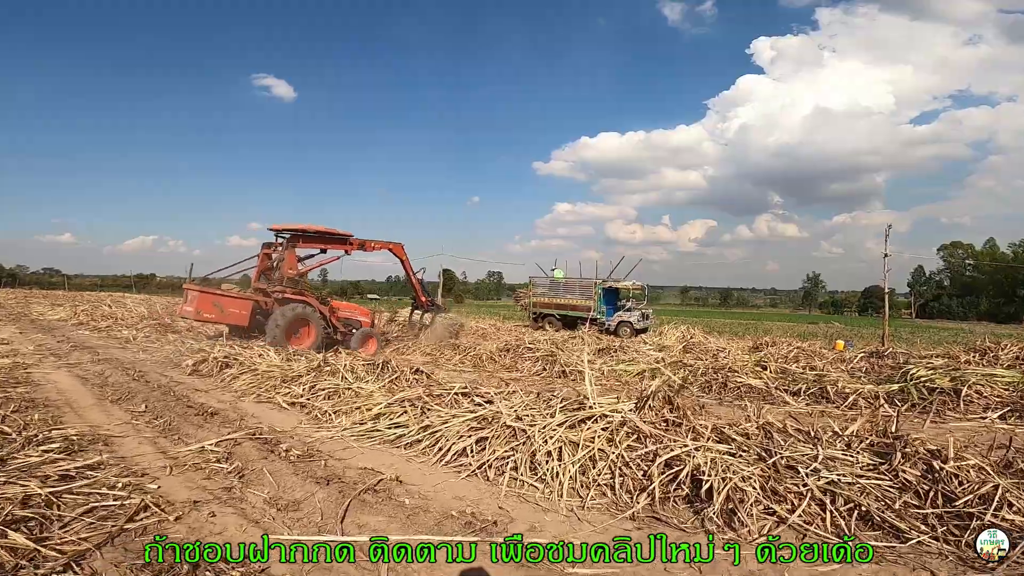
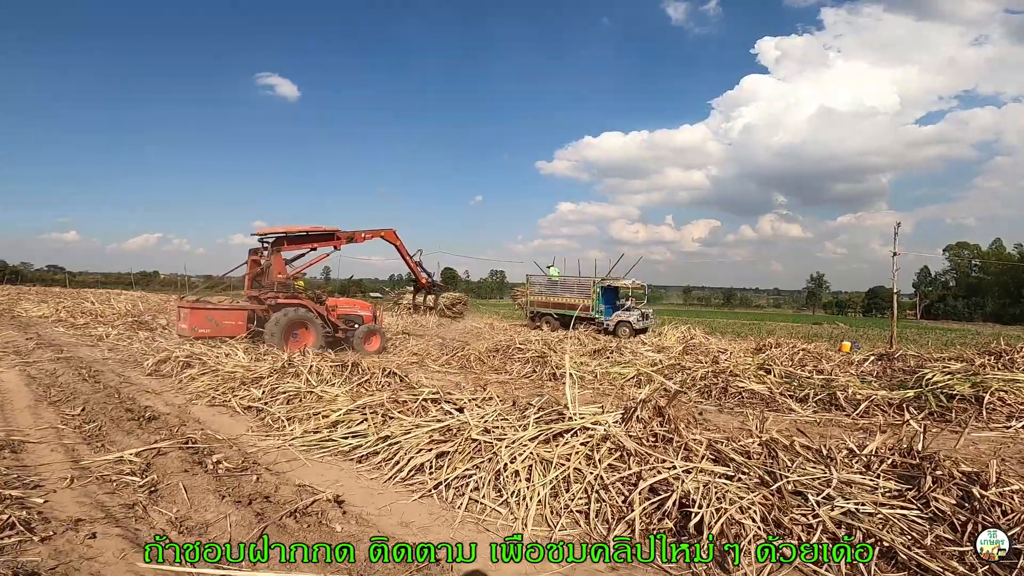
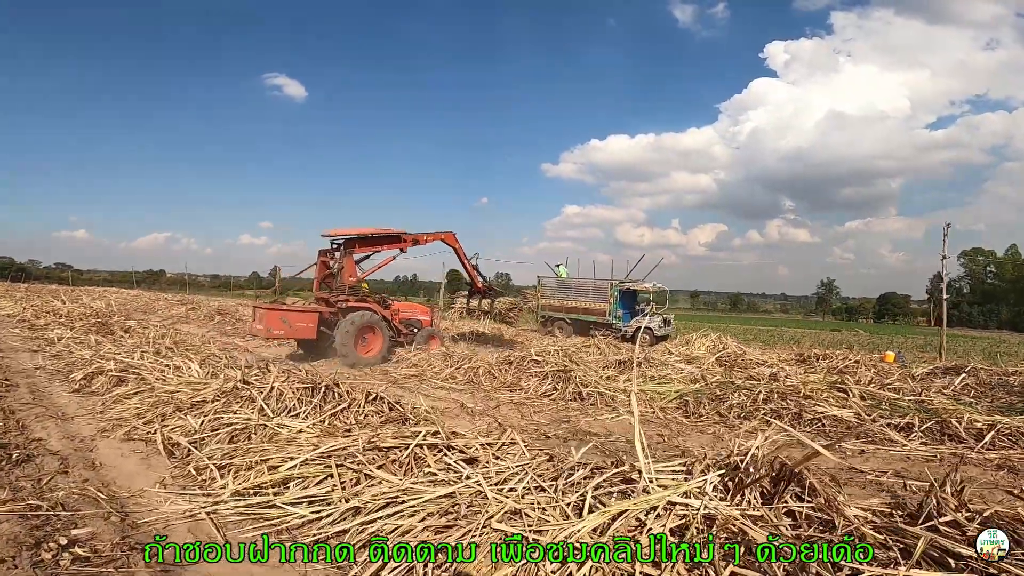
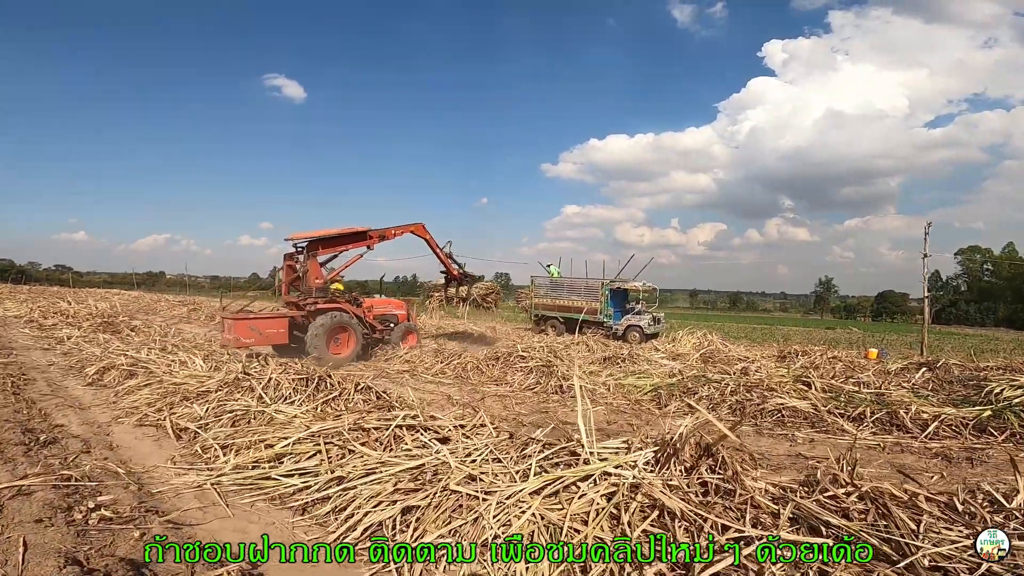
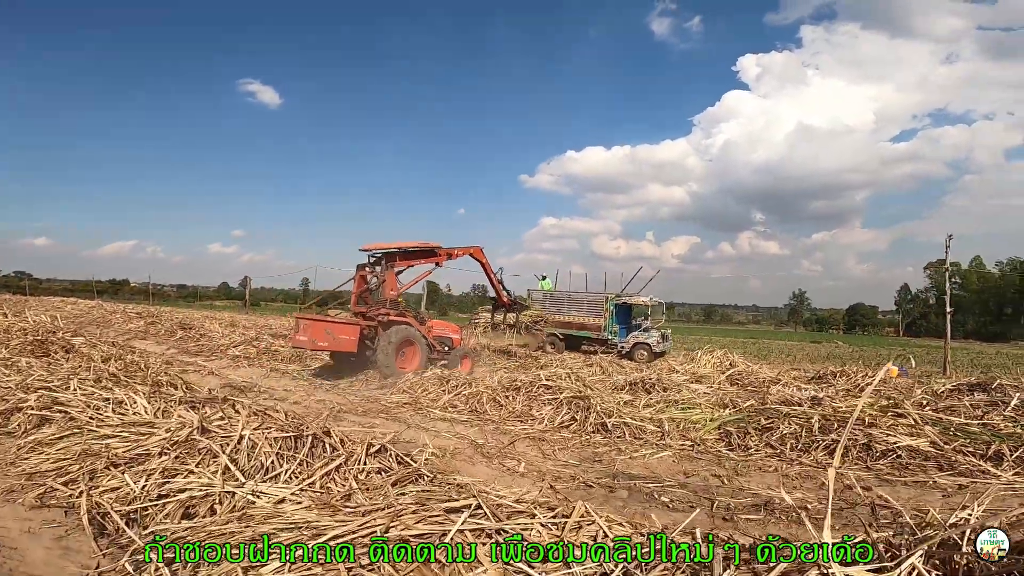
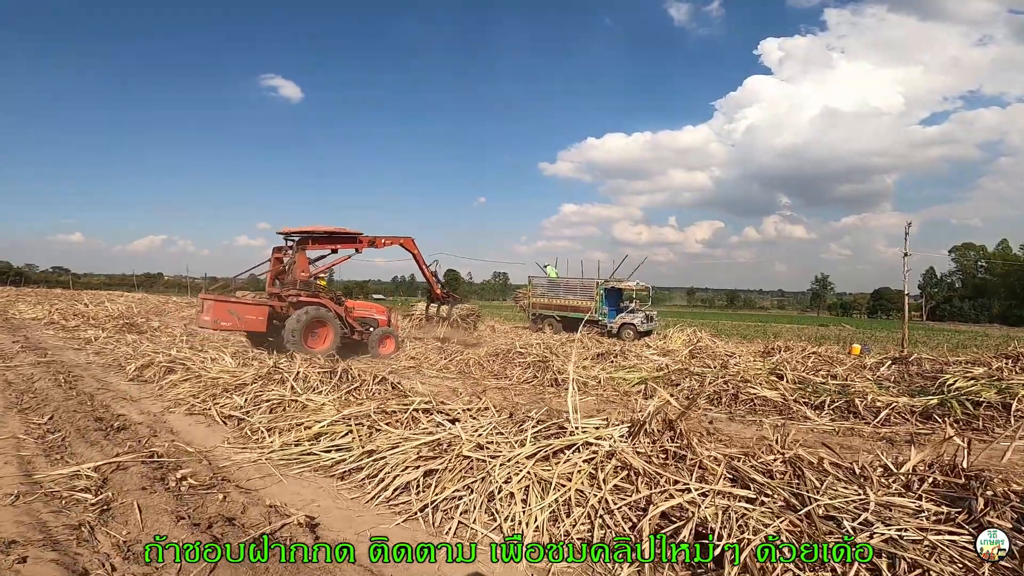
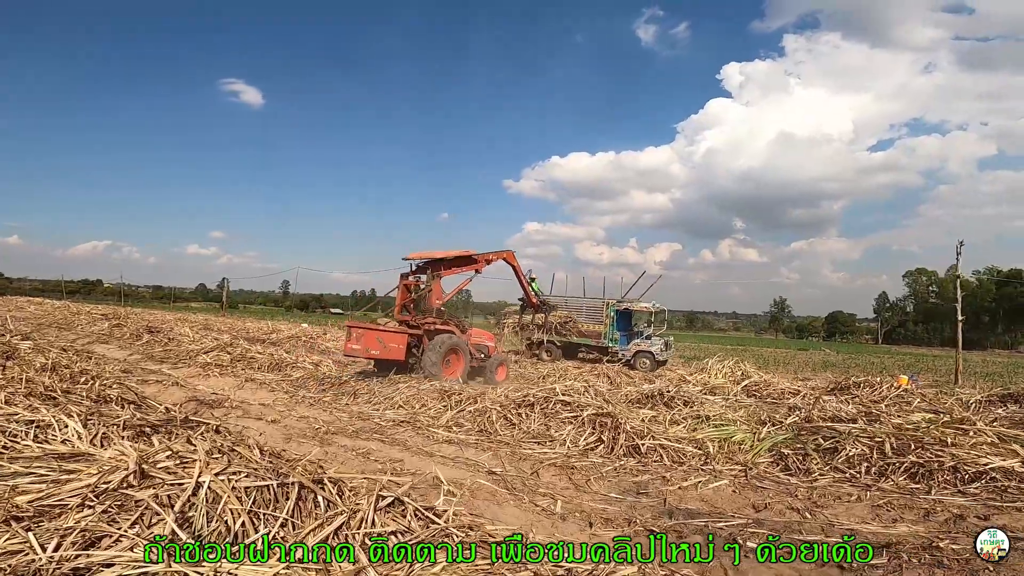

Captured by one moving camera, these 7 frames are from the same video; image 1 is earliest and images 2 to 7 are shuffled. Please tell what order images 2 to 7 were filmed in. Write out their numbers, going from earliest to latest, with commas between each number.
2, 6, 4, 3, 5, 7
